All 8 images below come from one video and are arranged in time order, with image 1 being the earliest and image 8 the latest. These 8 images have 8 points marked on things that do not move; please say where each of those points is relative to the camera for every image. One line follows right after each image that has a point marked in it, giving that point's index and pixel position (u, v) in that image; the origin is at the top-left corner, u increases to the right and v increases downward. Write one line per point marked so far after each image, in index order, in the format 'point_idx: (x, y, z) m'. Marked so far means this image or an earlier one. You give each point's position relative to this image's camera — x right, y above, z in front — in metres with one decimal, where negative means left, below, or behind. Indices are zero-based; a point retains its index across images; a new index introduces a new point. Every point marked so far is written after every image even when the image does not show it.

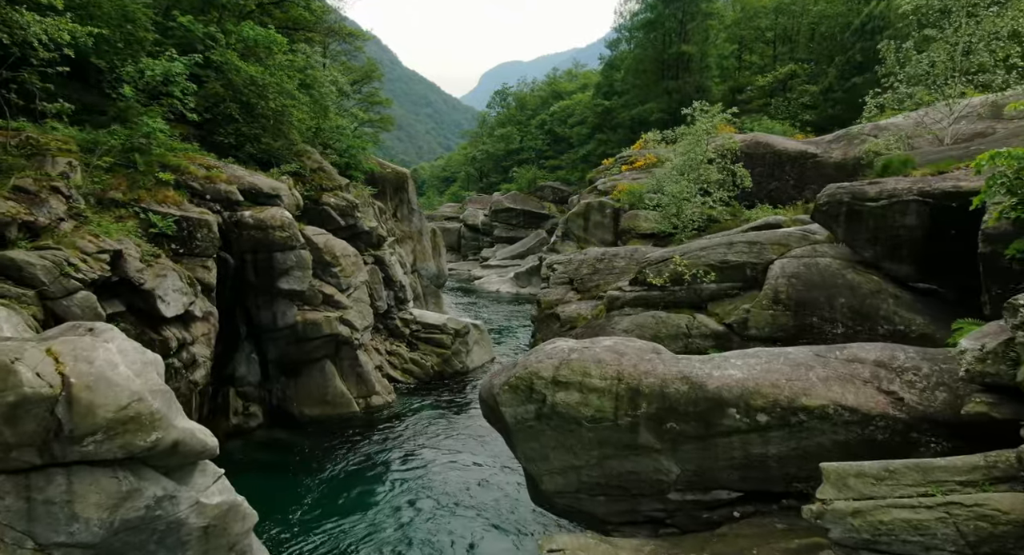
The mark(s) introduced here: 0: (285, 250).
0: (-6.8, +0.8, +19.8) m
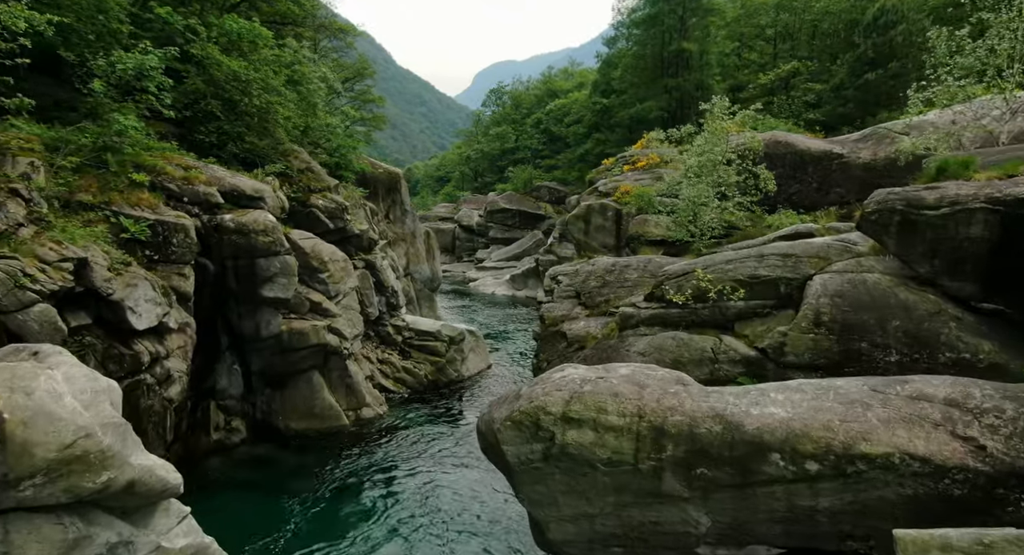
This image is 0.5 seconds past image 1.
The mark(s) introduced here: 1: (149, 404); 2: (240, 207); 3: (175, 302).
0: (-6.8, +0.6, +18.6) m
1: (-8.1, -2.8, +14.9) m
2: (-7.7, +2.0, +19.0) m
3: (-8.1, -0.6, +16.0) m
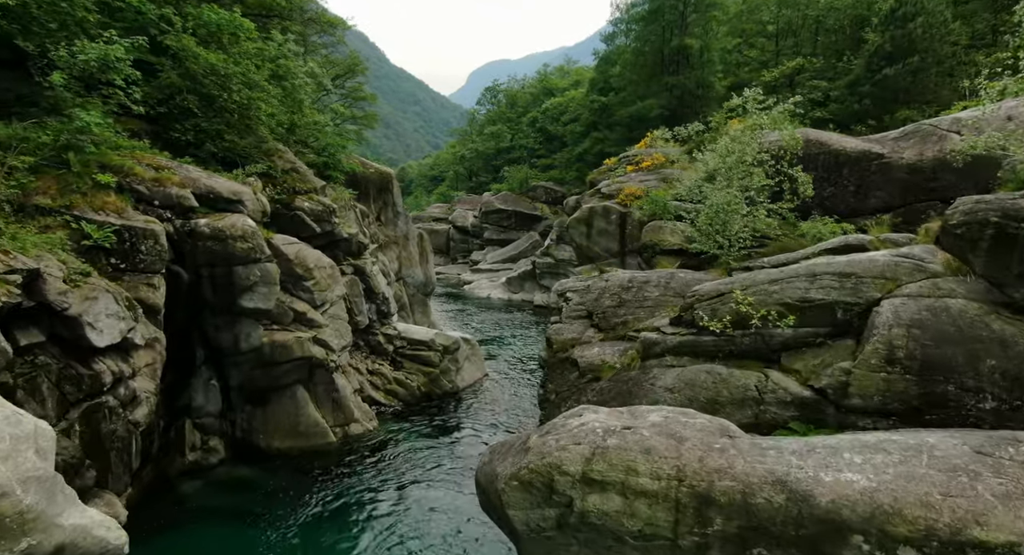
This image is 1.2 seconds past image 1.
0: (-6.9, +0.3, +17.3) m
1: (-8.1, -3.1, +13.5) m
2: (-7.8, +1.8, +17.6) m
3: (-8.1, -0.8, +14.6) m
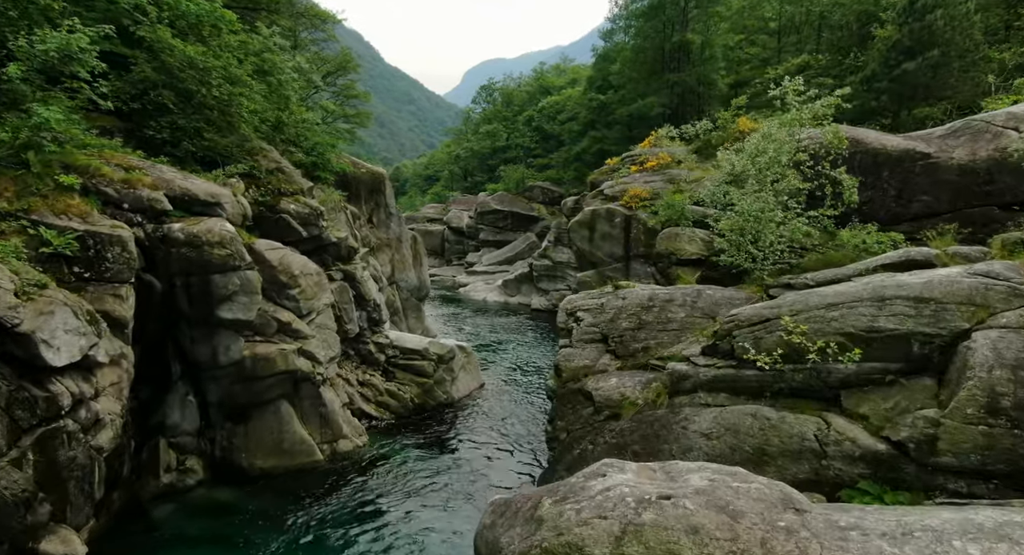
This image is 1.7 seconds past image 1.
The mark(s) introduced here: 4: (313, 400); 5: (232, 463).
0: (-6.9, +0.1, +16.0) m
1: (-8.1, -3.3, +12.2) m
2: (-7.8, +1.6, +16.3) m
3: (-8.1, -1.0, +13.3) m
4: (-5.7, -3.5, +19.1) m
5: (-7.4, -5.0, +17.8) m
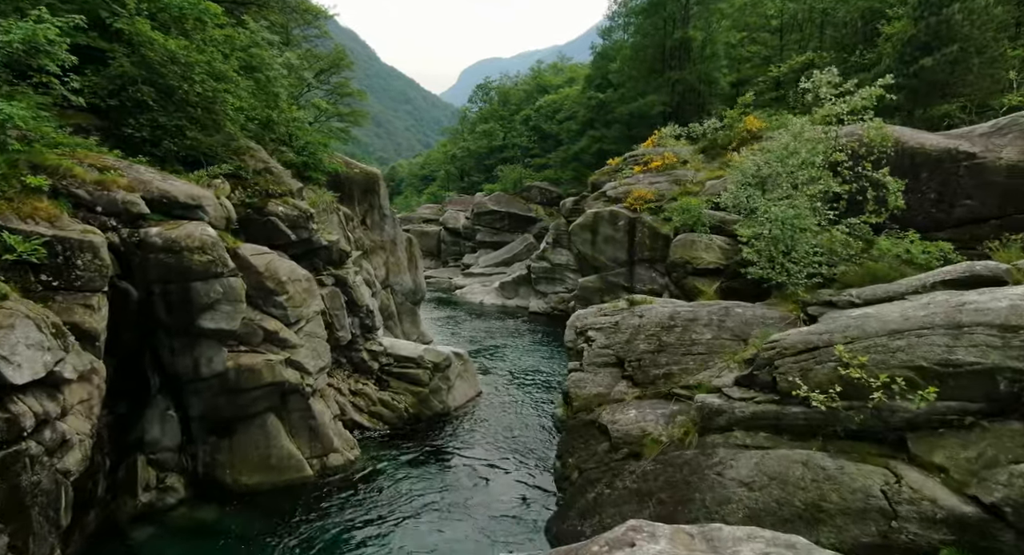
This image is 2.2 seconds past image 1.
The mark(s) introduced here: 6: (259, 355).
0: (-6.9, 0.0, +15.0) m
1: (-8.1, -3.5, +11.2) m
2: (-7.8, +1.4, +15.4) m
3: (-8.1, -1.2, +12.4) m
4: (-5.7, -3.7, +18.1) m
5: (-7.5, -5.1, +16.8) m
6: (-6.4, -1.9, +16.7) m
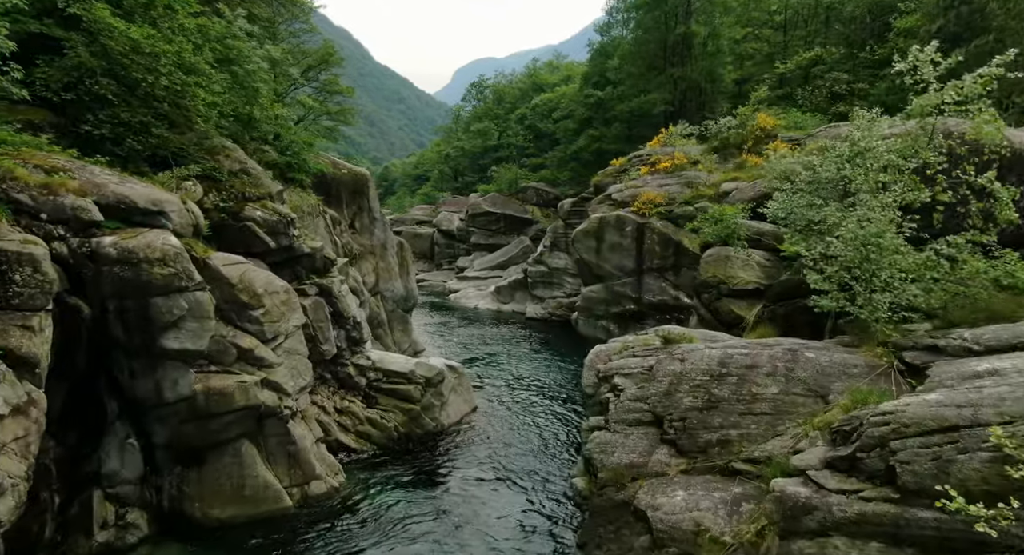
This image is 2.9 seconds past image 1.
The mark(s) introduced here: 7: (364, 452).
0: (-6.9, -0.3, +13.4) m
1: (-8.0, -3.8, +9.6) m
2: (-7.8, +1.1, +13.7) m
3: (-8.1, -1.5, +10.7) m
4: (-5.7, -4.0, +16.5) m
5: (-7.5, -5.4, +15.2) m
6: (-6.4, -2.2, +15.1) m
7: (-4.4, -5.2, +19.9) m
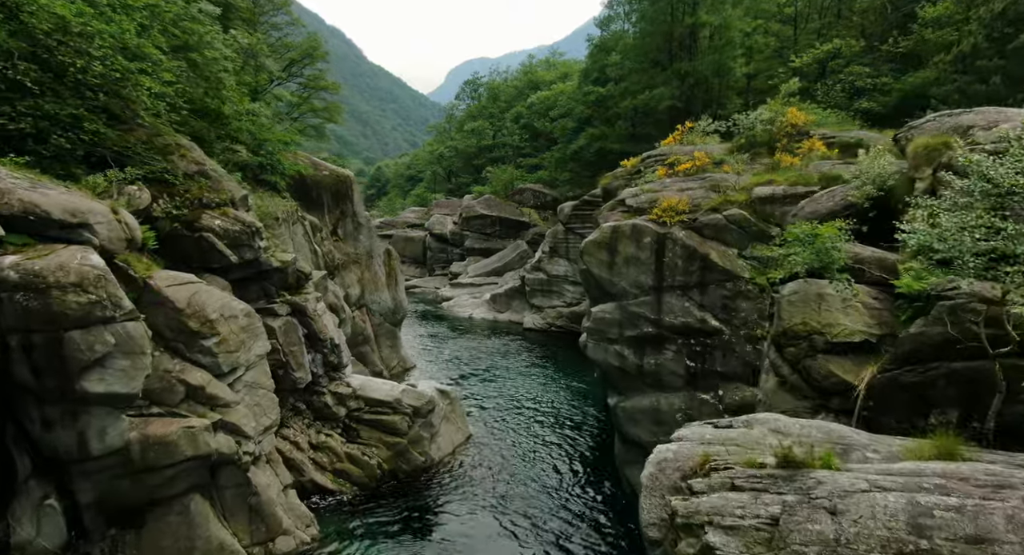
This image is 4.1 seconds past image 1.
0: (-6.9, -0.8, +10.8) m
1: (-8.0, -4.2, +7.0) m
2: (-7.8, +0.6, +11.1) m
3: (-8.0, -2.0, +8.1) m
4: (-5.7, -4.4, +13.9) m
5: (-7.4, -5.9, +12.6) m
6: (-6.4, -2.7, +12.5) m
7: (-4.4, -5.7, +17.3) m
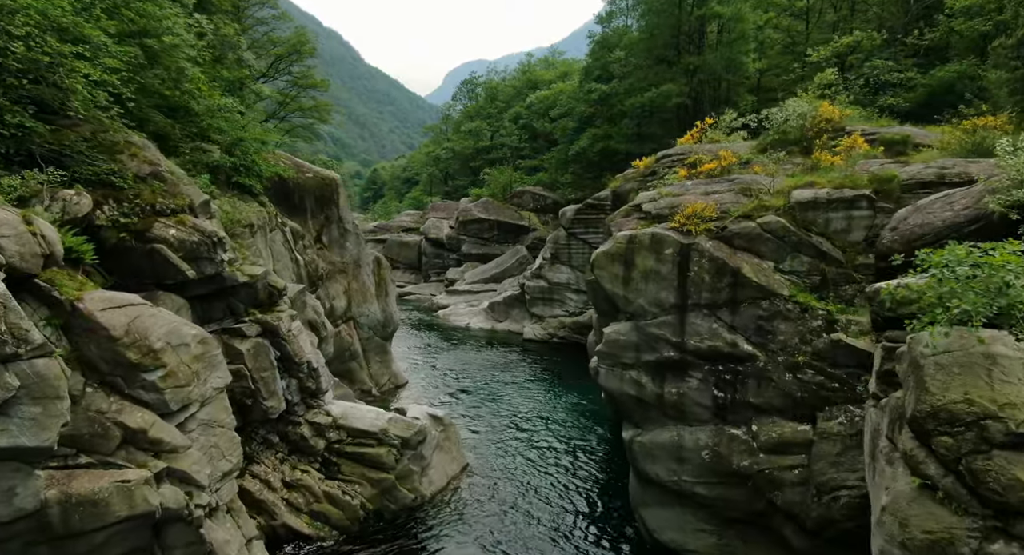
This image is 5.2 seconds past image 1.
0: (-6.8, -1.2, +8.6) m
1: (-7.9, -4.6, +4.8) m
2: (-7.8, +0.3, +9.0) m
3: (-8.0, -2.3, +5.9) m
4: (-5.7, -4.8, +11.7) m
5: (-7.4, -6.2, +10.4) m
6: (-6.3, -3.1, +10.4) m
7: (-4.4, -6.0, +15.1) m
